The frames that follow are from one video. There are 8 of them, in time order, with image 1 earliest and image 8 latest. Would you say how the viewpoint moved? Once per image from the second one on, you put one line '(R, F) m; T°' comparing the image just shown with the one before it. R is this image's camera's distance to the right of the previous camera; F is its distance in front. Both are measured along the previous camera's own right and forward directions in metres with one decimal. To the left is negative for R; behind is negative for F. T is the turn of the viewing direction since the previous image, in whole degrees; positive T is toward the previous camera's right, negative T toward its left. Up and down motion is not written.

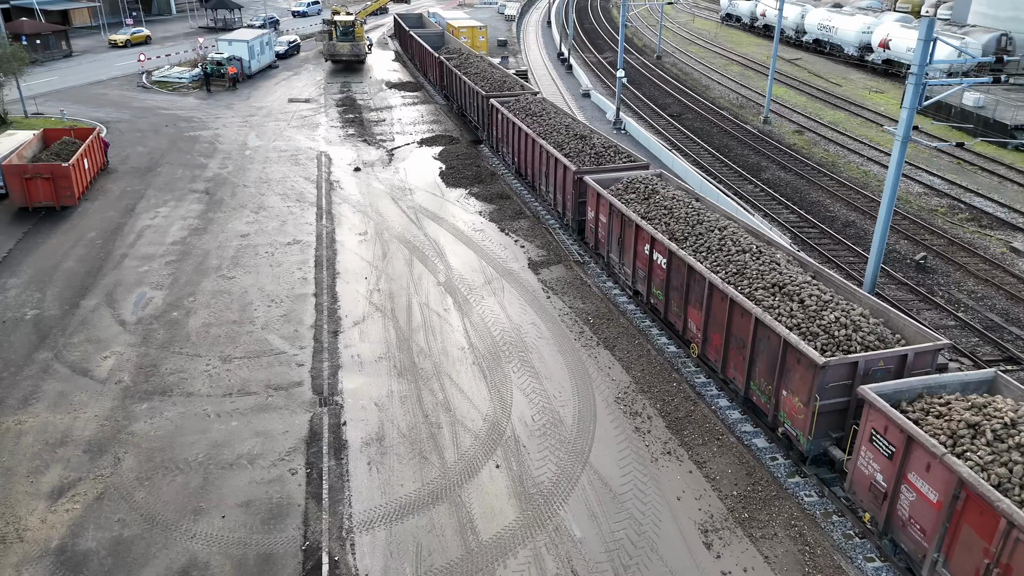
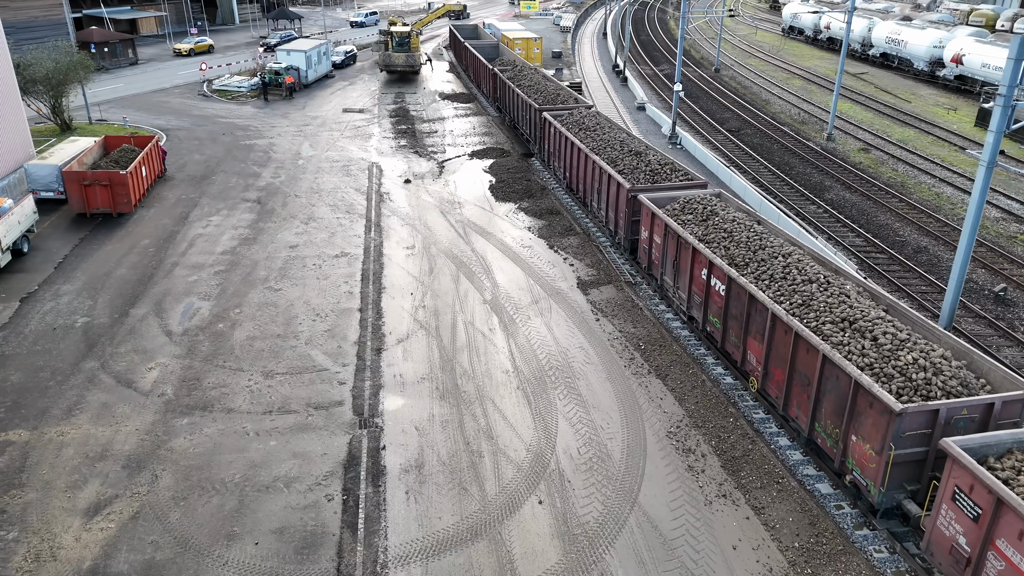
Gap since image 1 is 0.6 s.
(0.0, +0.5) m; -4°
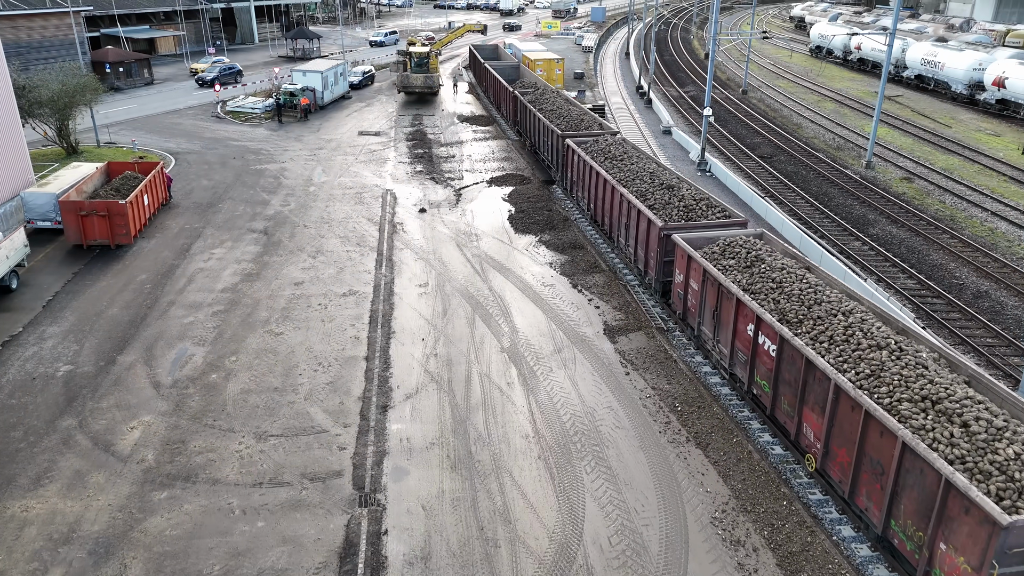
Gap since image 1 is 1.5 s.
(-0.1, +1.4) m; -1°
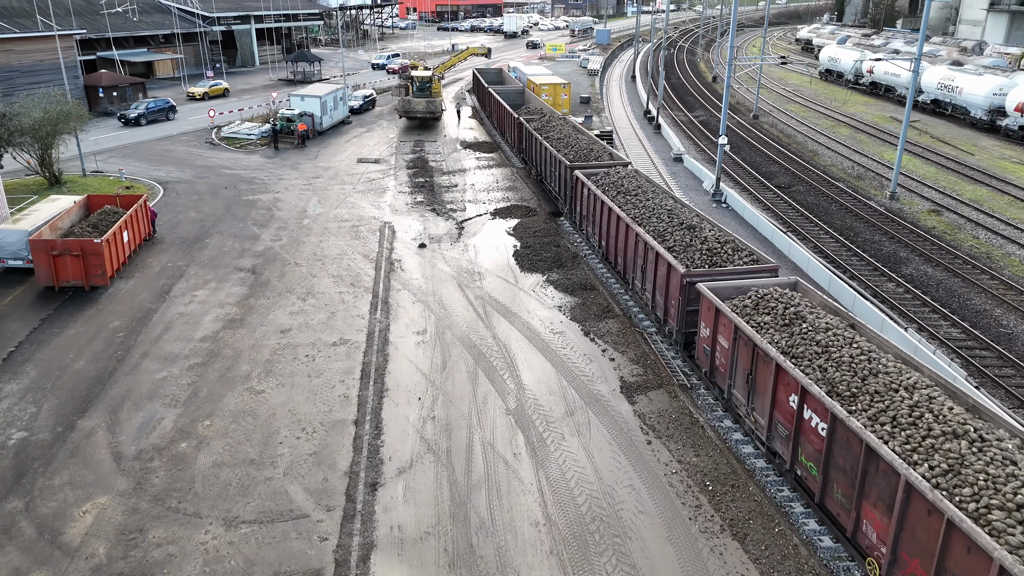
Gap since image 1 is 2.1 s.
(-0.1, +1.5) m; 0°
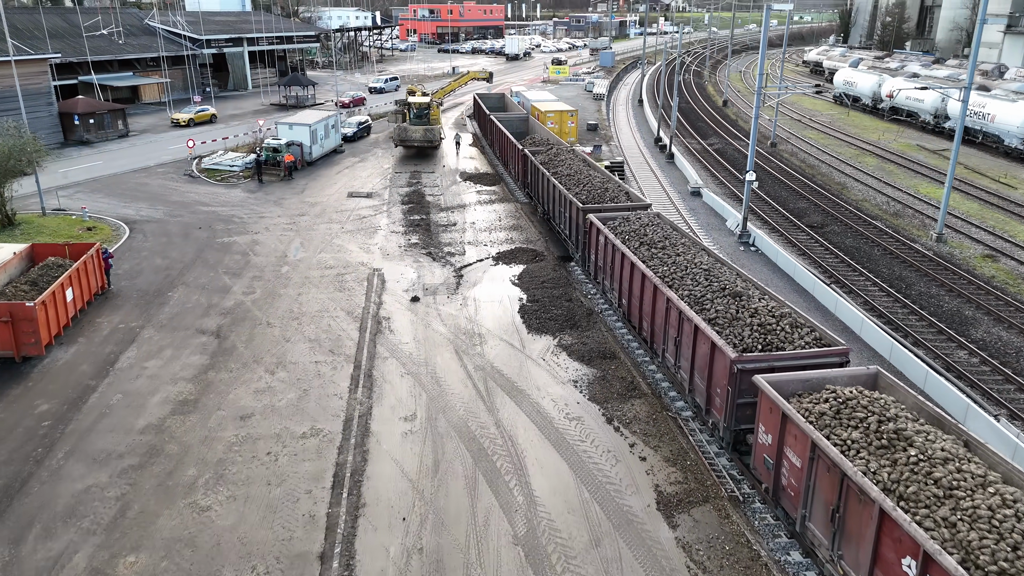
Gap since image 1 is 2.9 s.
(-0.1, +2.7) m; 0°
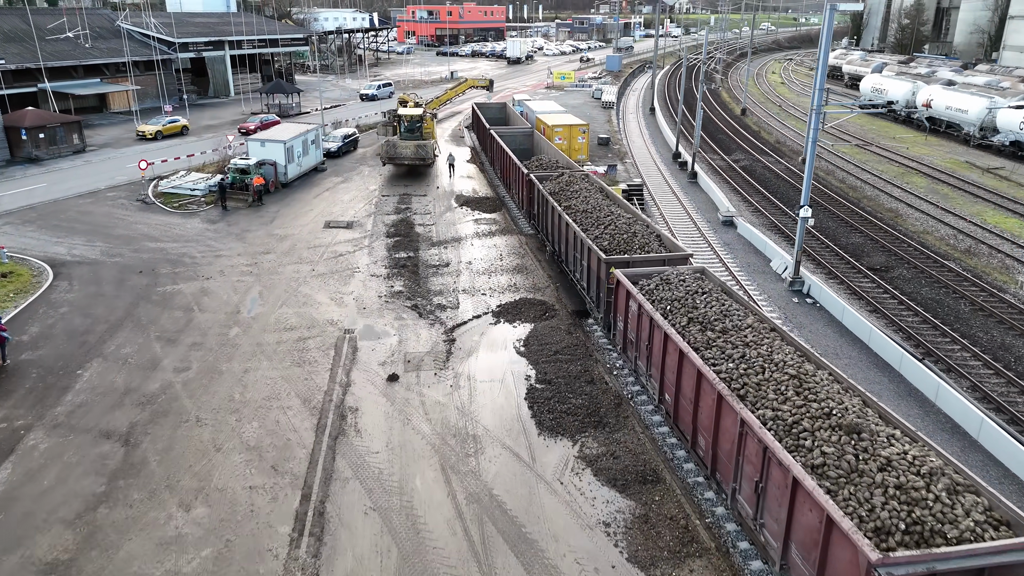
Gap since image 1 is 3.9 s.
(-0.1, +4.2) m; 0°
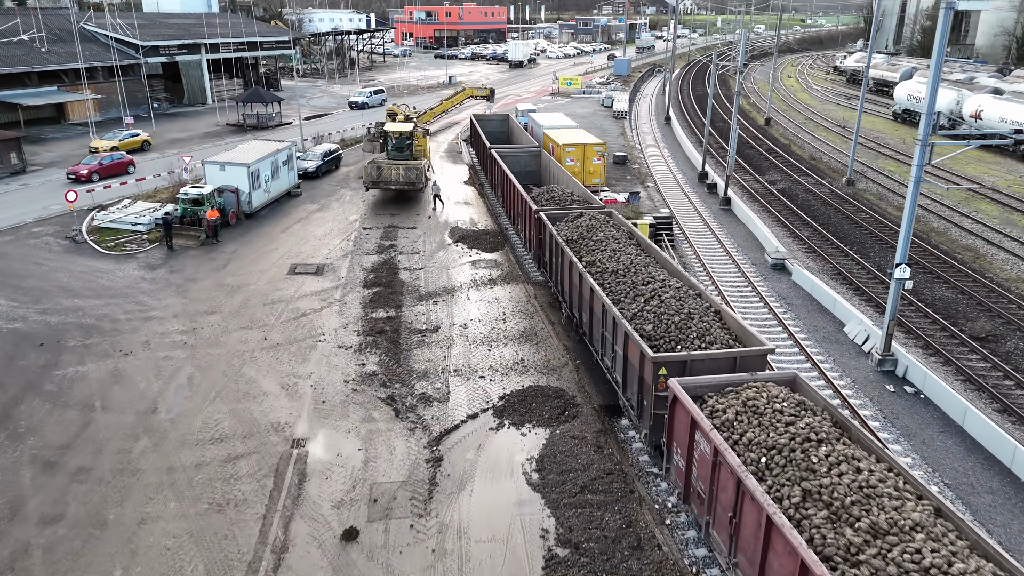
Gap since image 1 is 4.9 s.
(-0.1, +4.6) m; 0°
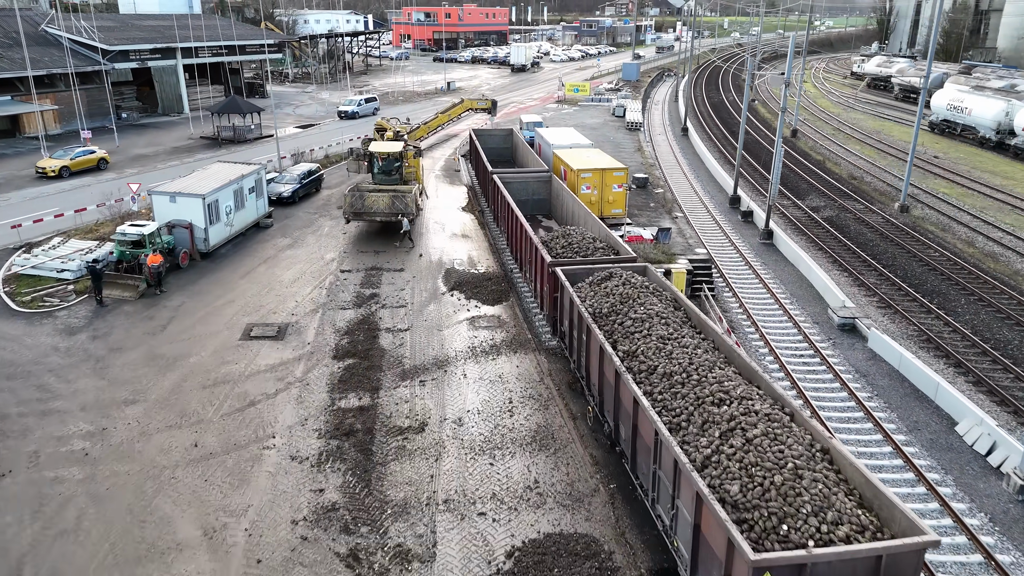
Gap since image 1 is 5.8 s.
(-0.2, +4.2) m; 0°
